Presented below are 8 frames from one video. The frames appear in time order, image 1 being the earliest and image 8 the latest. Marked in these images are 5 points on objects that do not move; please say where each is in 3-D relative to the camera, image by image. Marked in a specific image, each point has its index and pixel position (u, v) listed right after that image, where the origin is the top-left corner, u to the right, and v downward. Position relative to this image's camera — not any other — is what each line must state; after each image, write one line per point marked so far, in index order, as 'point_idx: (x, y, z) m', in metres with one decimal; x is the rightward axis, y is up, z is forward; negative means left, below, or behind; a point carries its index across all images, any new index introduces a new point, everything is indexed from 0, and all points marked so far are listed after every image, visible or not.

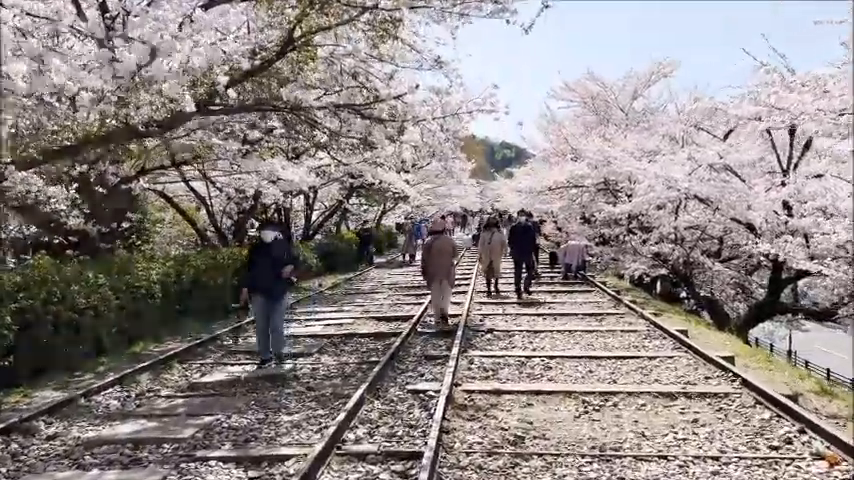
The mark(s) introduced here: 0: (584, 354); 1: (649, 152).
0: (+2.0, -1.5, +9.0) m
1: (+6.2, +2.5, +19.7) m
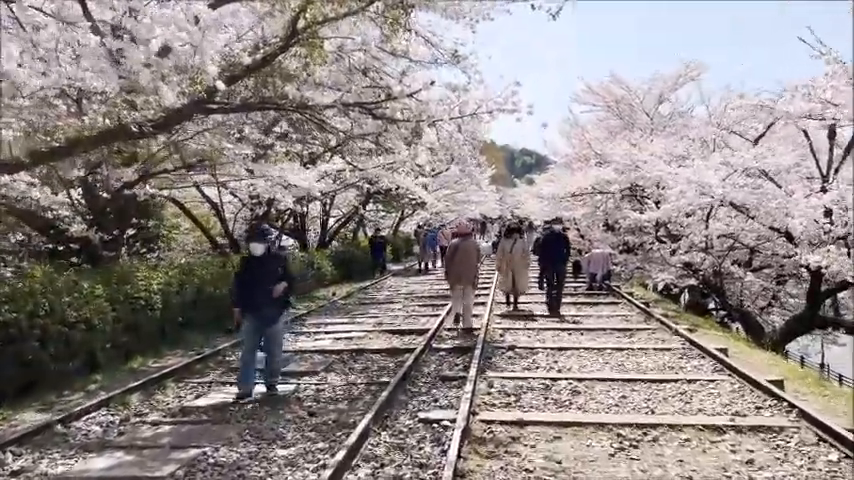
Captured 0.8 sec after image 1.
0: (+2.2, -1.6, +8.1) m
1: (+6.7, +2.2, +18.8) m
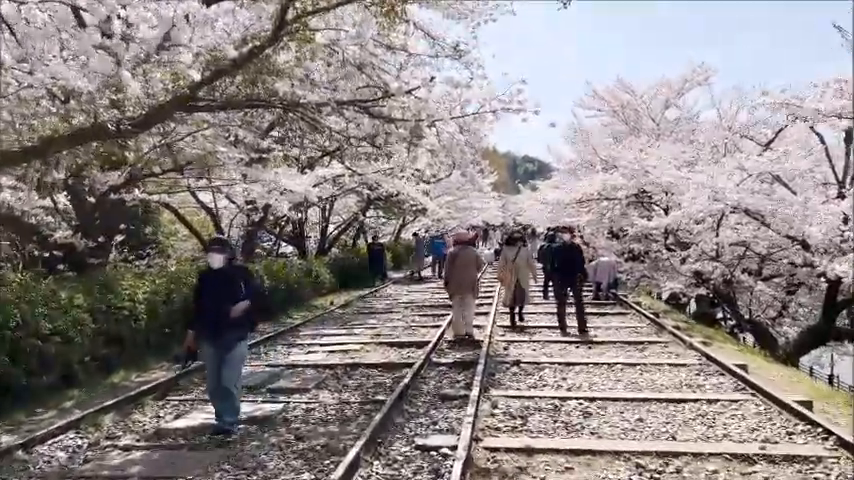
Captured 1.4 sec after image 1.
0: (+2.2, -1.7, +7.5) m
1: (+6.7, +2.0, +18.2) m
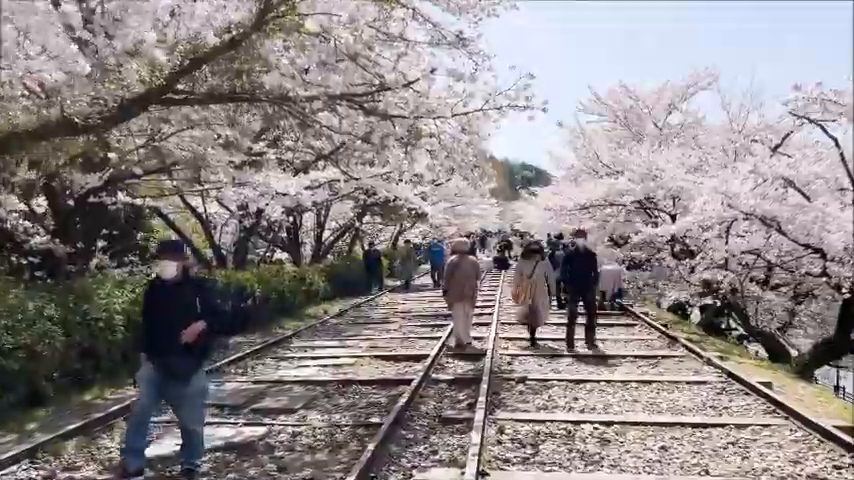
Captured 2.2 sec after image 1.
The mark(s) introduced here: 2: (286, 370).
0: (+2.2, -1.7, +6.8) m
1: (+6.7, +1.8, +17.5) m
2: (-2.0, -1.9, +10.0) m
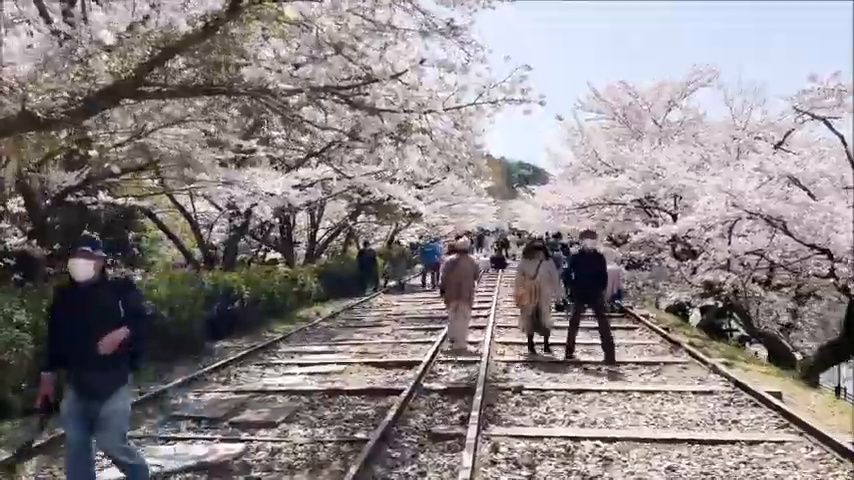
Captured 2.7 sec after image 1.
0: (+2.1, -1.8, +6.3) m
1: (+6.6, +1.8, +17.0) m
2: (-2.1, -1.9, +9.5) m
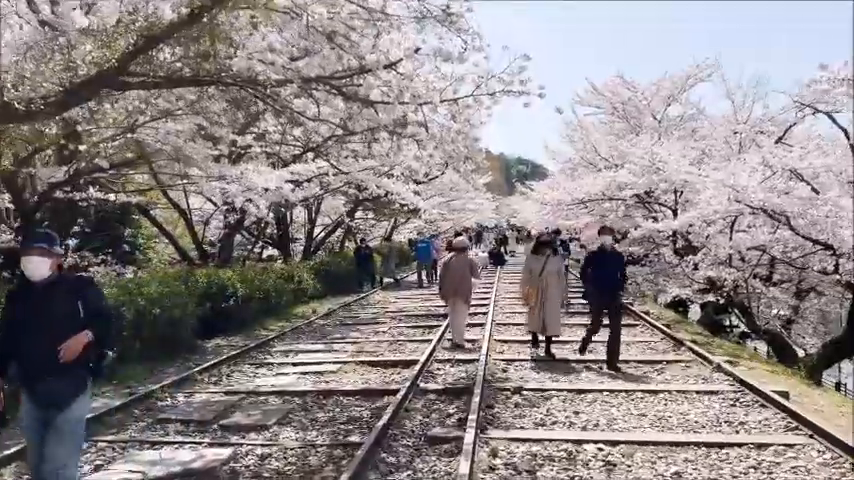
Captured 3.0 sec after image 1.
0: (+2.0, -1.7, +6.1) m
1: (+6.5, +1.9, +16.8) m
2: (-2.2, -1.8, +9.3) m
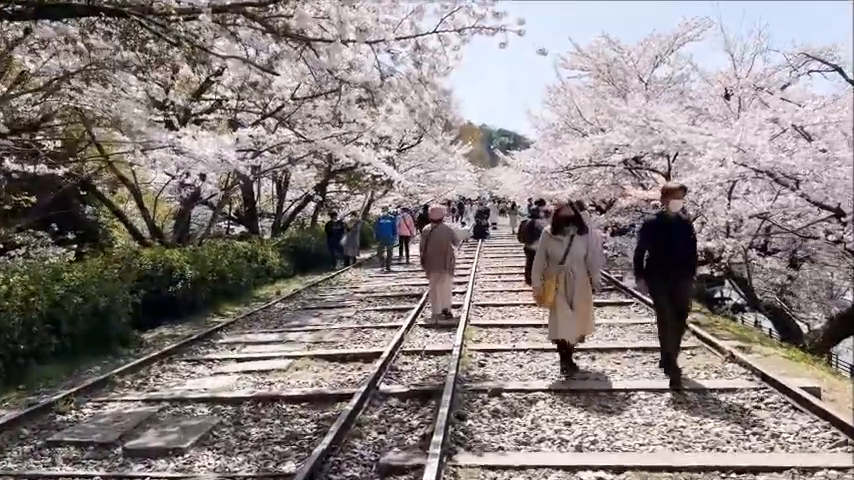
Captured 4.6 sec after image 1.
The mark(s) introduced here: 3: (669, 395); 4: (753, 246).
0: (+1.7, -1.5, +4.8) m
1: (+5.8, +2.6, +15.4) m
2: (-2.6, -1.6, +7.8) m
3: (+2.2, -1.4, +6.4) m
4: (+7.1, -0.1, +15.3) m
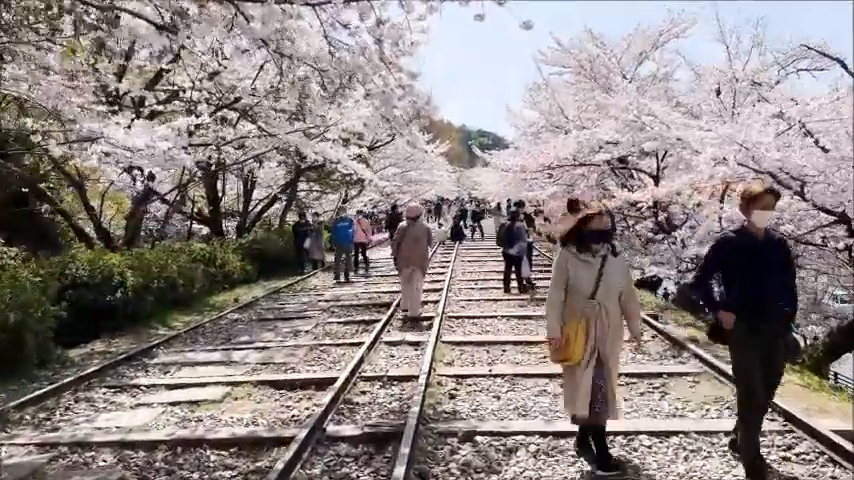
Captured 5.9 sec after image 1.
0: (+1.4, -1.6, +3.6) m
1: (+5.3, +2.5, +14.4) m
2: (-2.9, -1.6, +6.6) m
3: (+1.9, -1.5, +5.2) m
4: (+6.5, -0.2, +14.3) m
